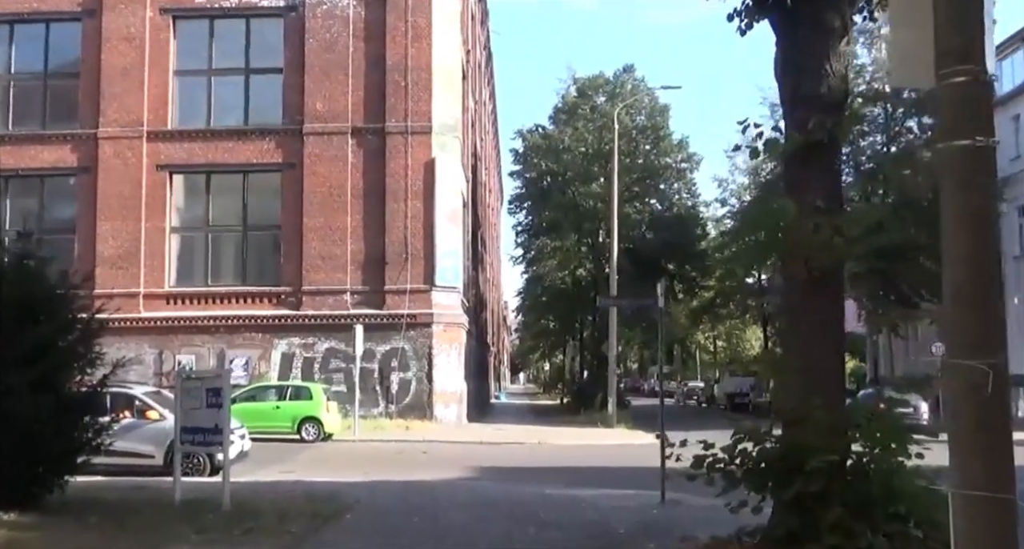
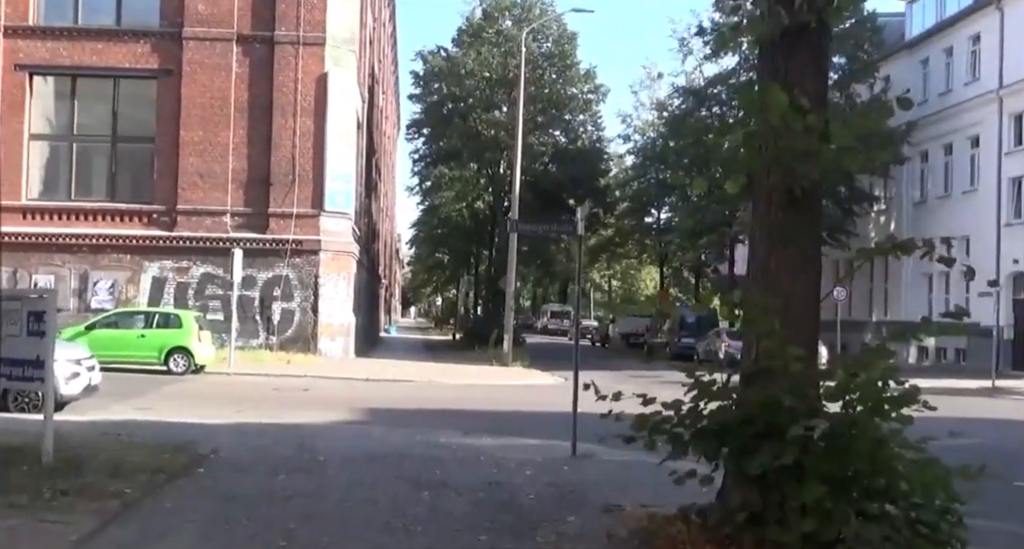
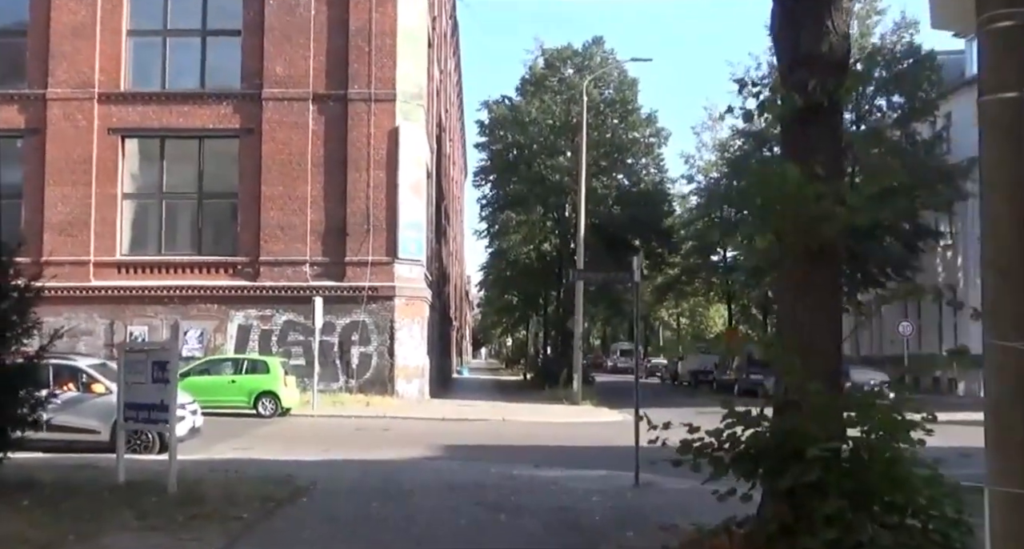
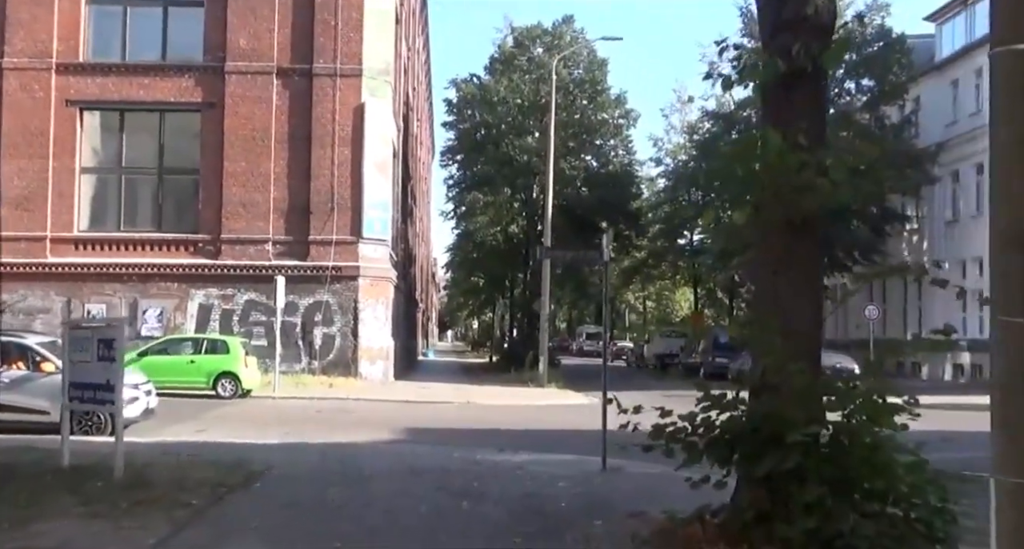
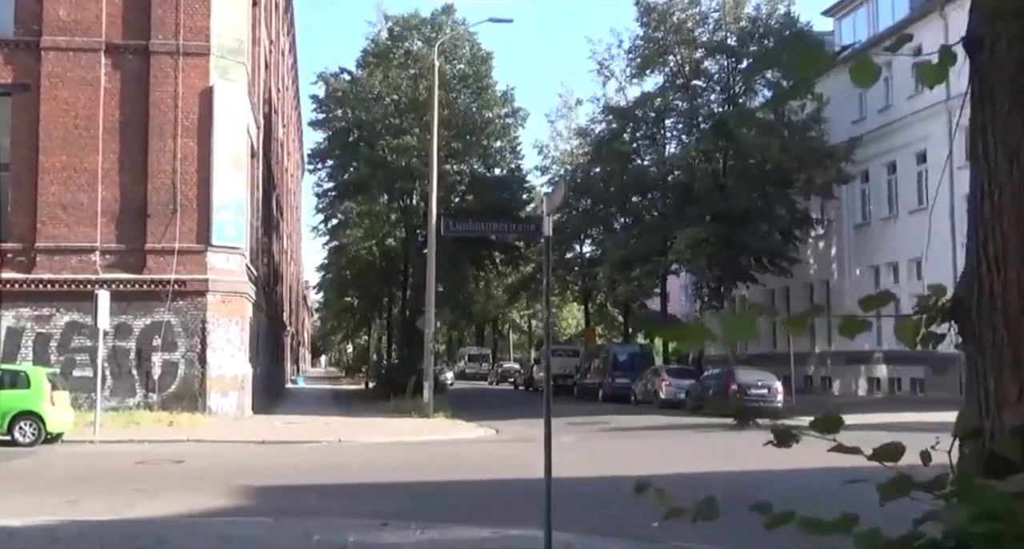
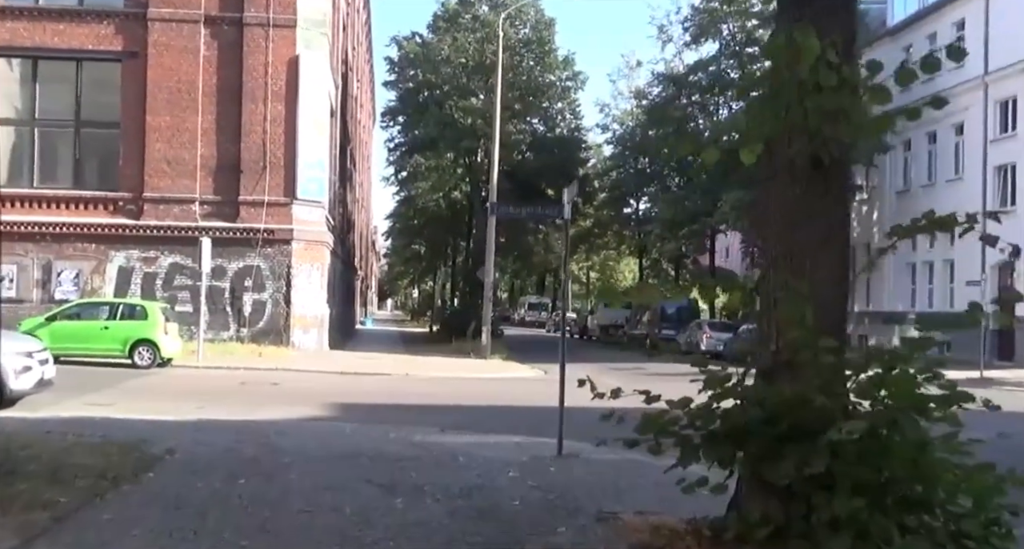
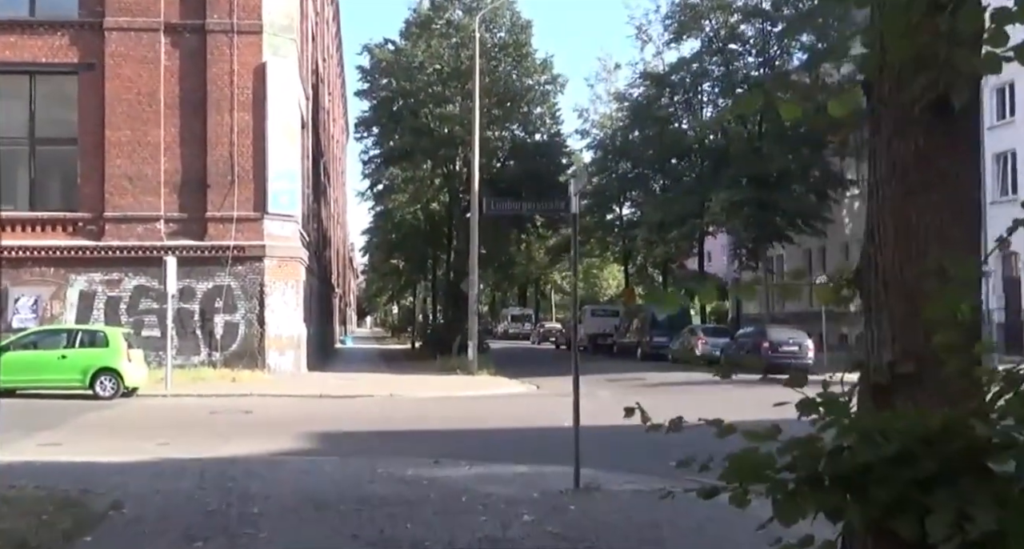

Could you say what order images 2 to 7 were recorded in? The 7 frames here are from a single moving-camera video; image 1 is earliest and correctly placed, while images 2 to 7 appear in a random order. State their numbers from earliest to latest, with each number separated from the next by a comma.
3, 4, 2, 6, 7, 5
